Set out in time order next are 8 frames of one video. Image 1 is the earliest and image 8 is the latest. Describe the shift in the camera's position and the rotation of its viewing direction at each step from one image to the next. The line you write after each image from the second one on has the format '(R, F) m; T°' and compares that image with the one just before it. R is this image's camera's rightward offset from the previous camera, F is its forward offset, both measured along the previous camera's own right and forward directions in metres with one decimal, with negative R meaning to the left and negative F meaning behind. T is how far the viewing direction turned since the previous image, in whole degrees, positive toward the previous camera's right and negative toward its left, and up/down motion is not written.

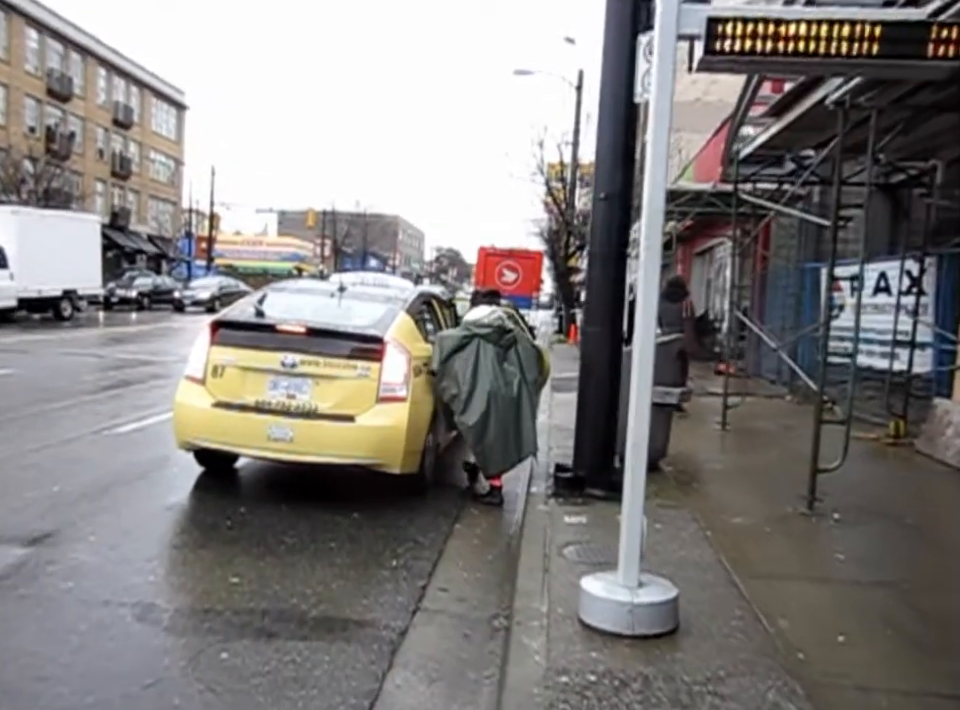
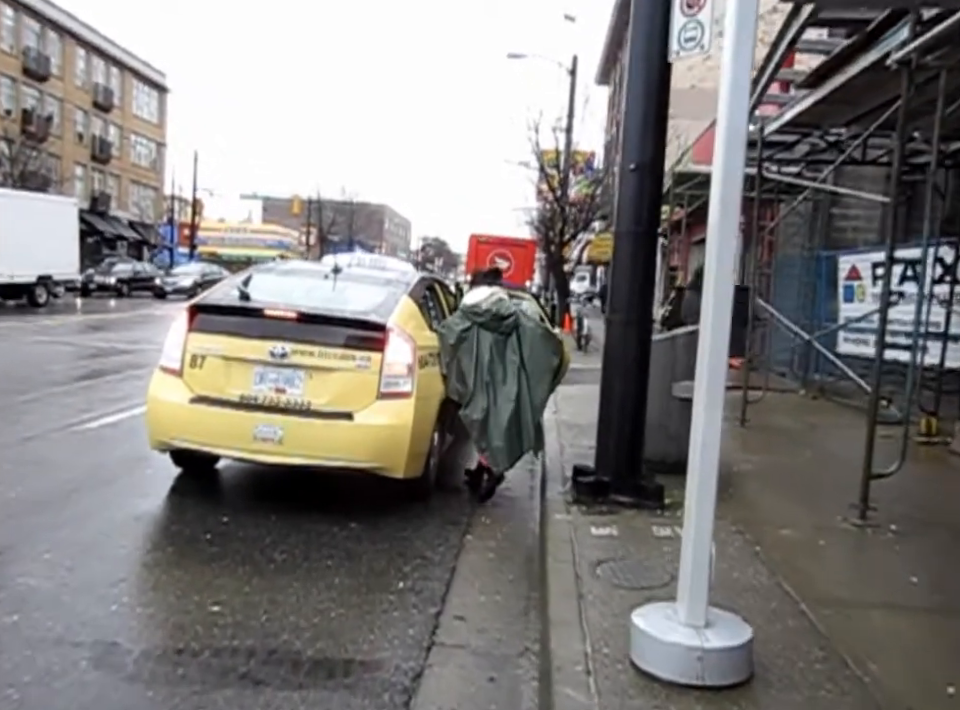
(-0.2, +0.8) m; +1°
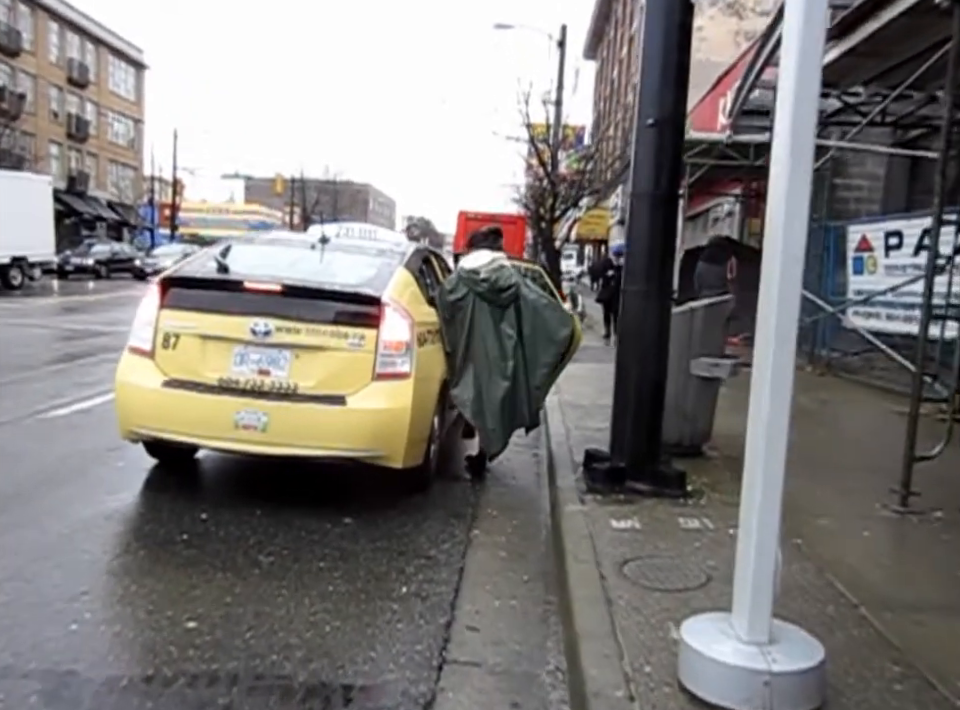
(-0.1, +0.6) m; +1°
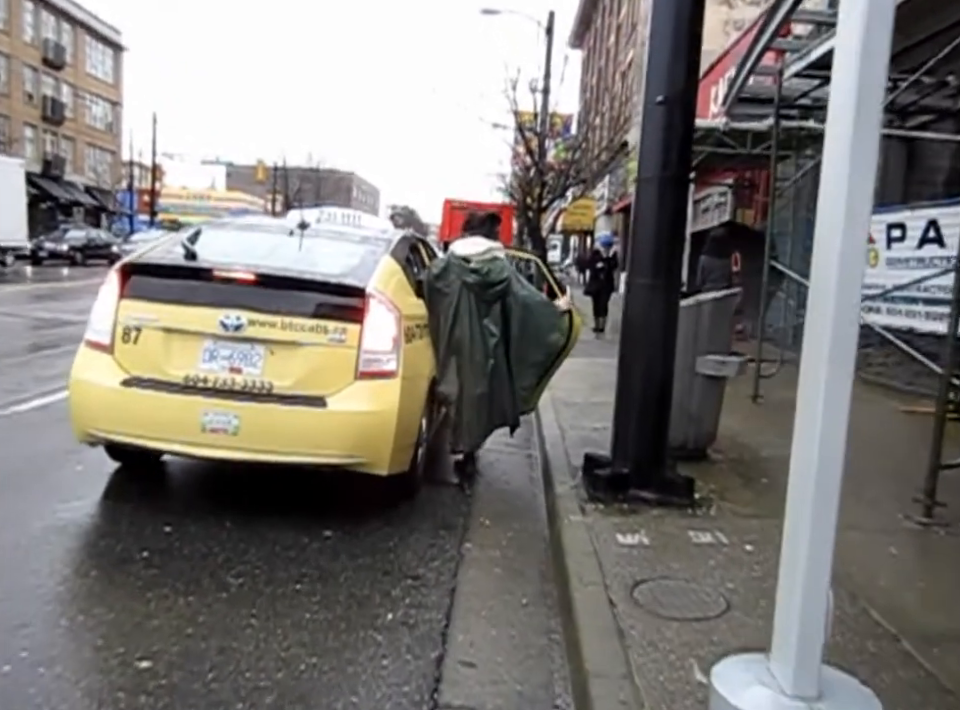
(-0.1, +0.5) m; +1°
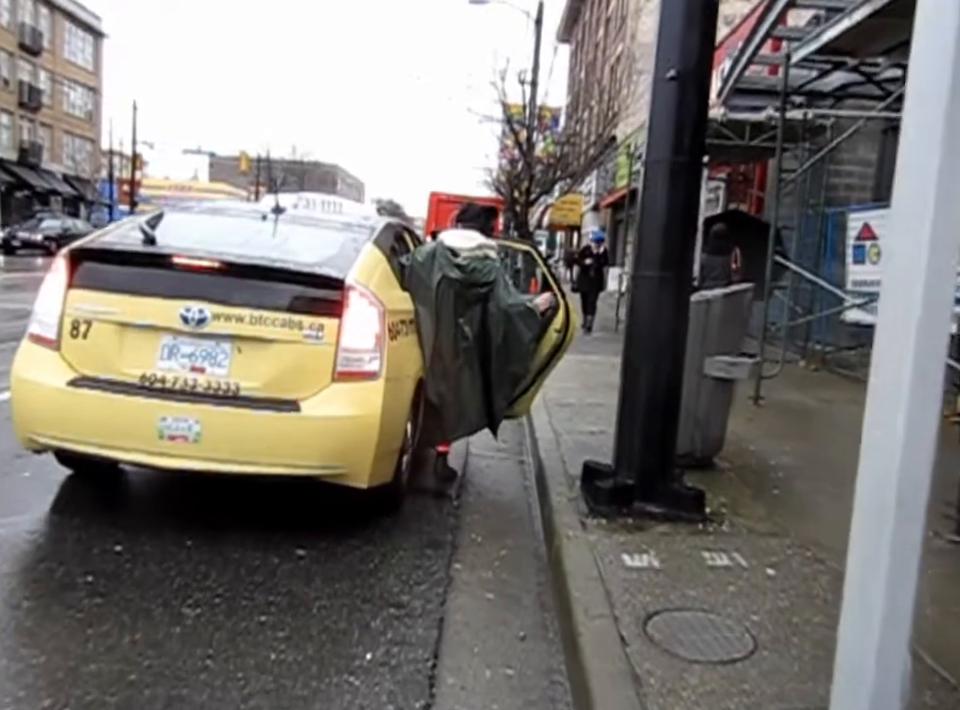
(0.0, +0.5) m; +1°
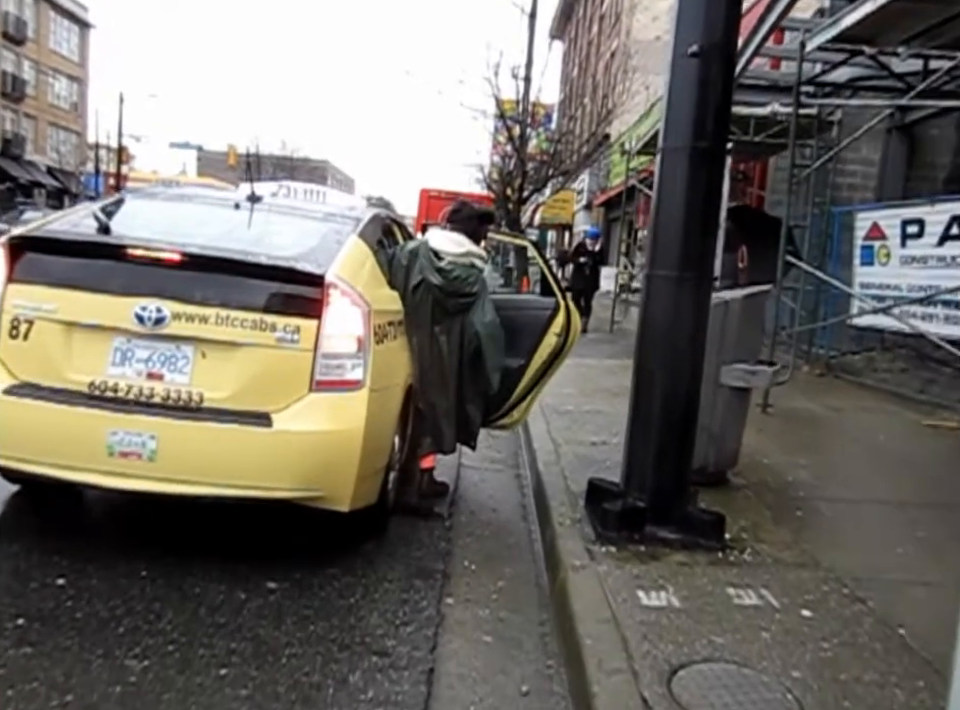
(0.0, +0.5) m; +1°
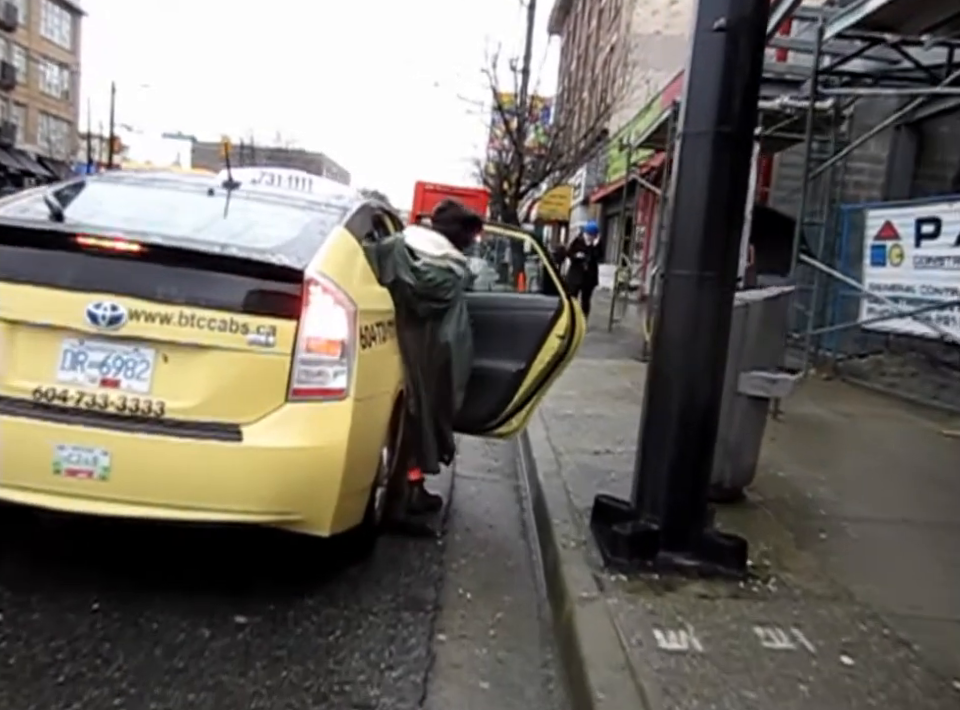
(0.0, +0.4) m; 0°
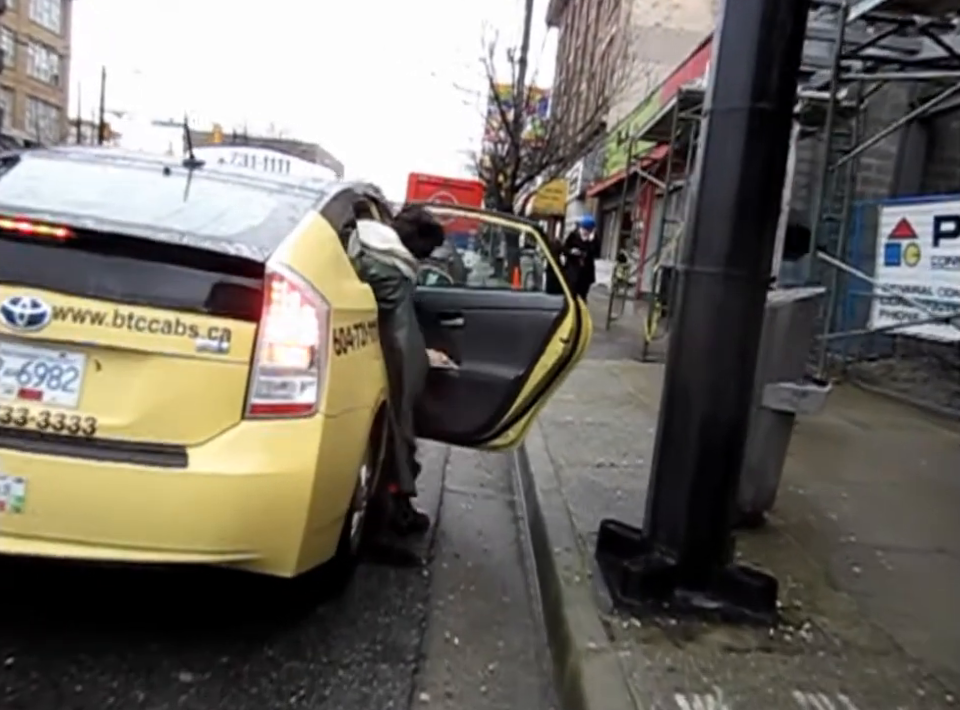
(0.0, +0.5) m; 0°
